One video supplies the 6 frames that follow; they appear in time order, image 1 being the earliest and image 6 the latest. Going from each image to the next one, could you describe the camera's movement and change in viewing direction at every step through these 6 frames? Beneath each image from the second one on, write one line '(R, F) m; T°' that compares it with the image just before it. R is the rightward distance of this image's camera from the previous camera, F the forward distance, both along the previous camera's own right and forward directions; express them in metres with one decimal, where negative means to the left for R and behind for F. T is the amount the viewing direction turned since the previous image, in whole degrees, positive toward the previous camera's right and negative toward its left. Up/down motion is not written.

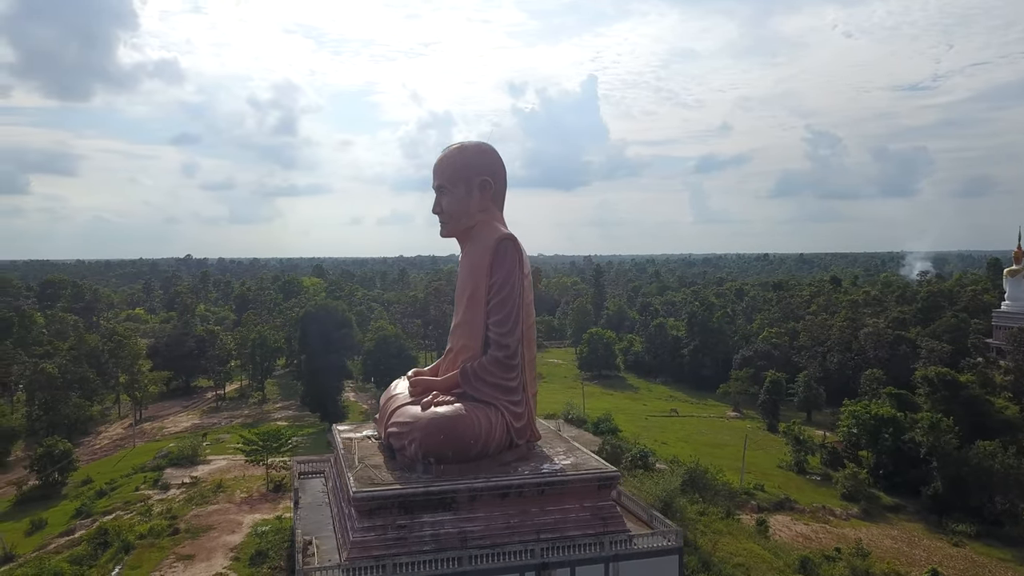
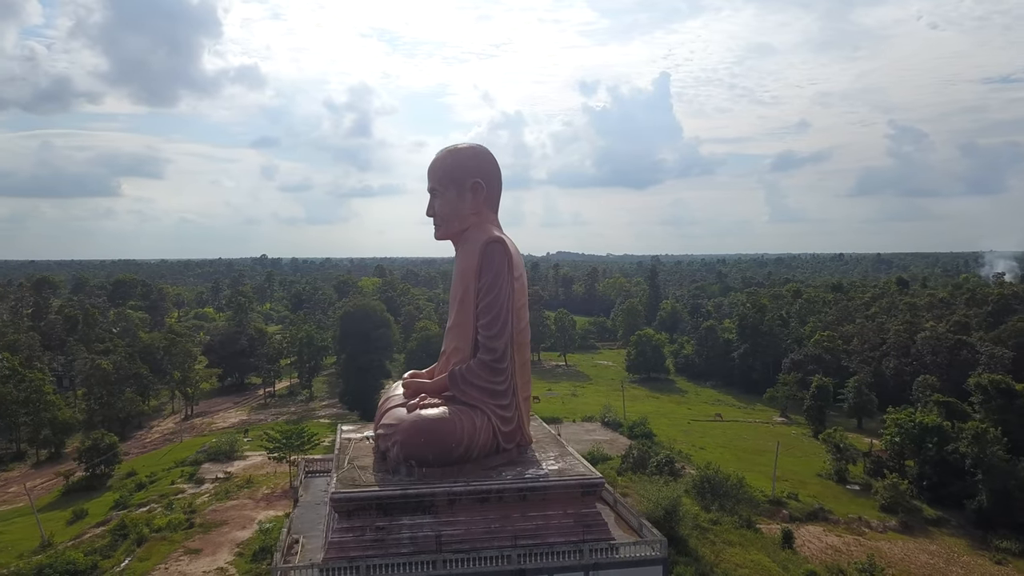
(+0.8, +0.1) m; -4°
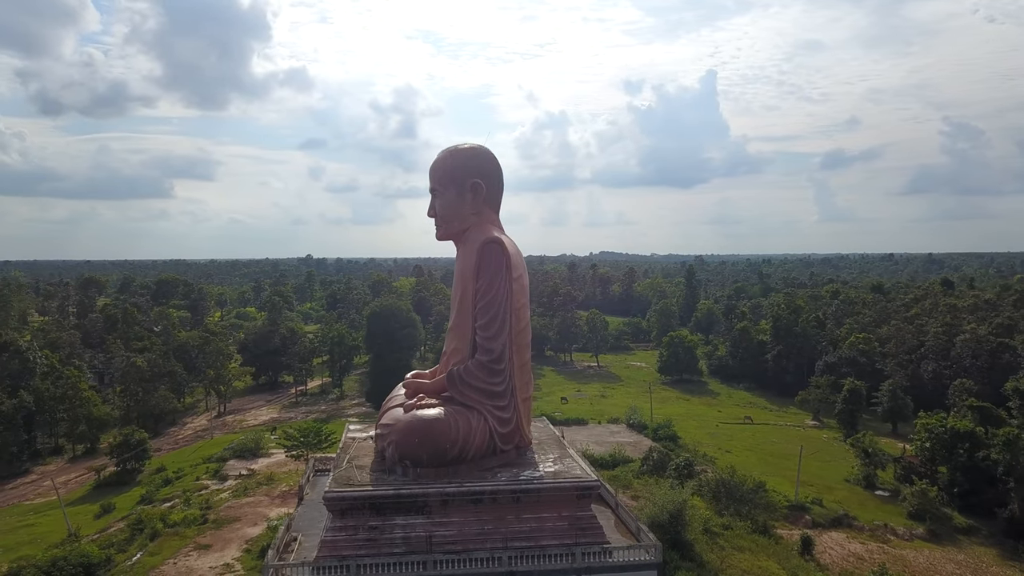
(+0.4, +0.1) m; -2°
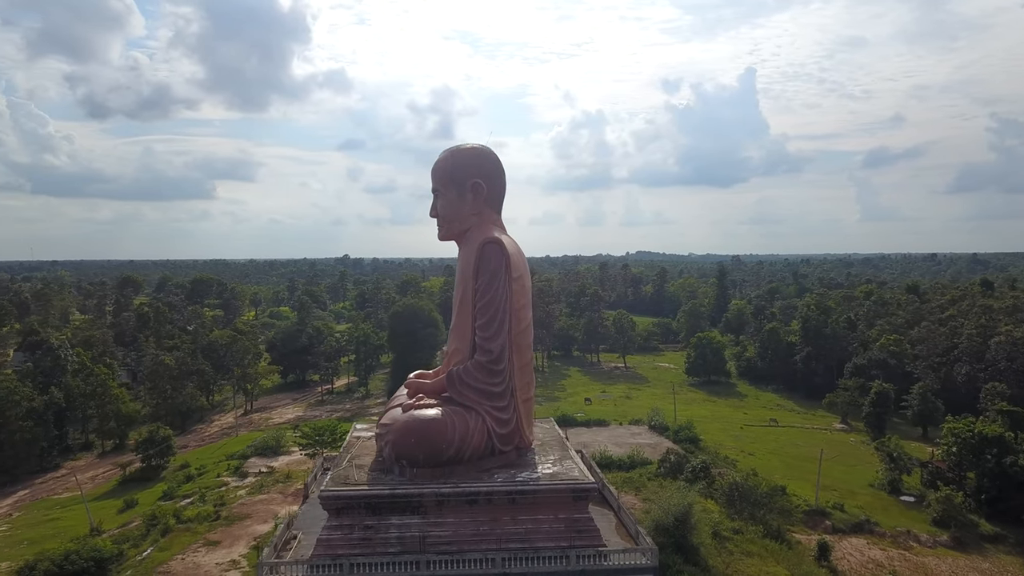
(+0.4, 0.0) m; -2°
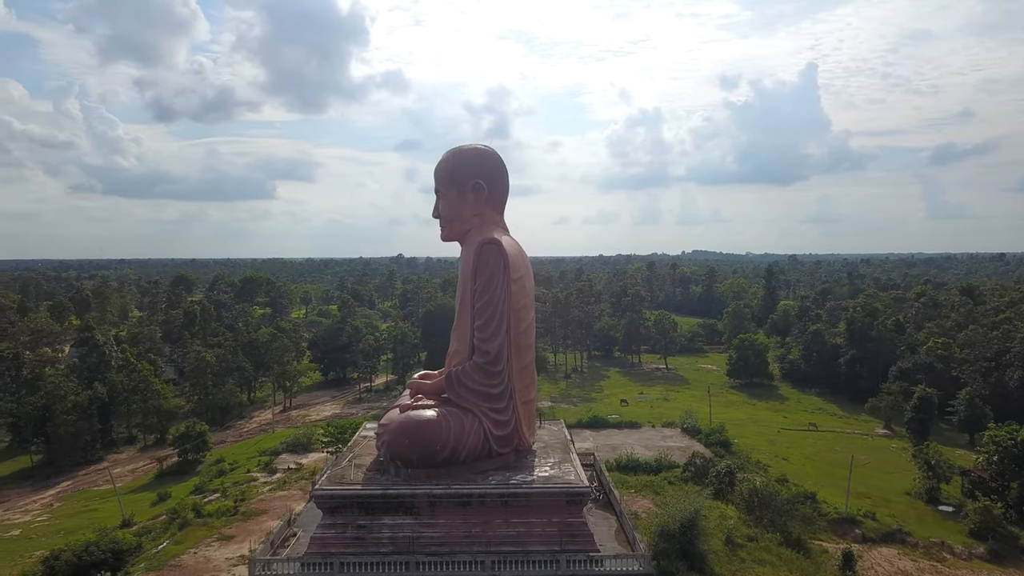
(+0.5, 0.0) m; -3°
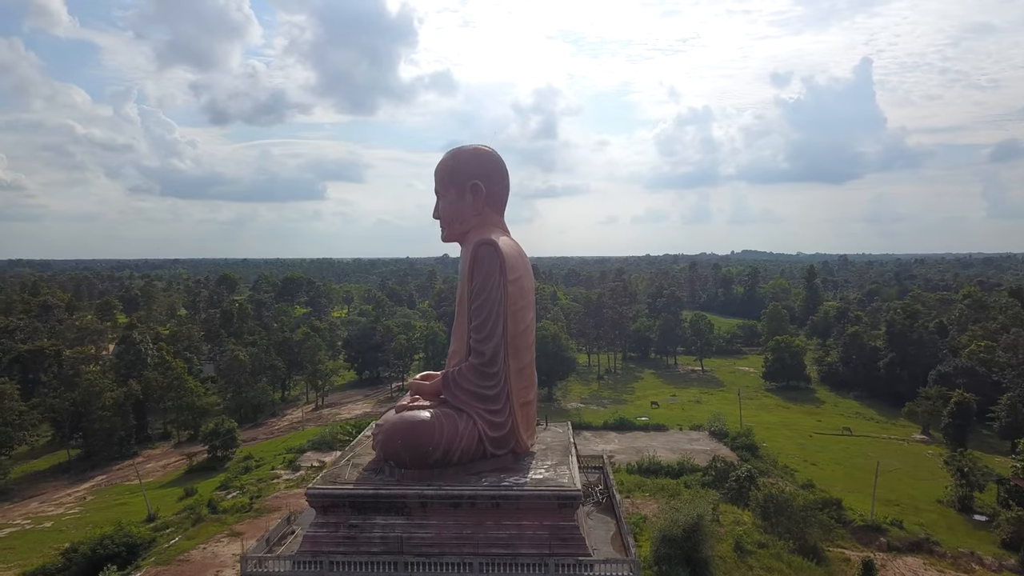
(+0.5, 0.0) m; -2°
